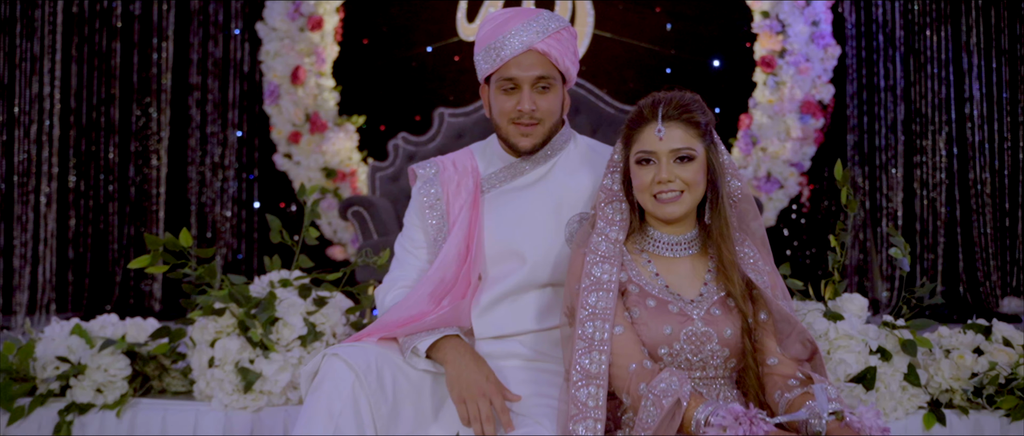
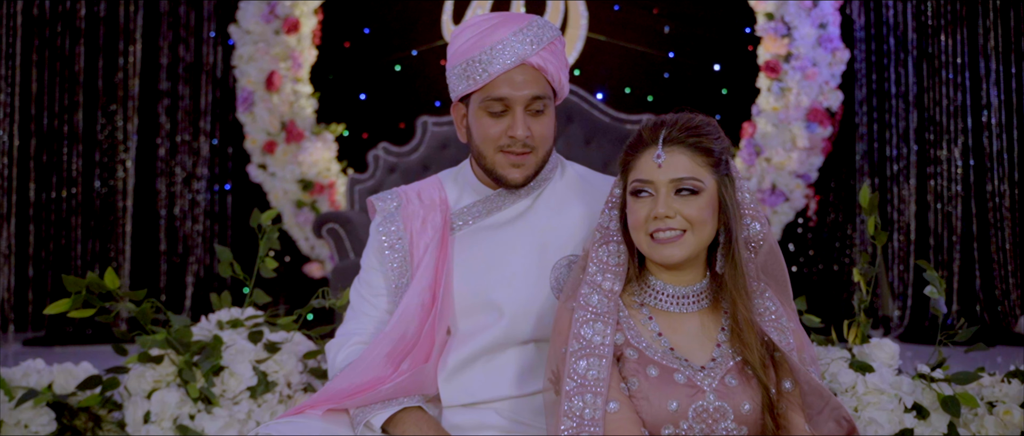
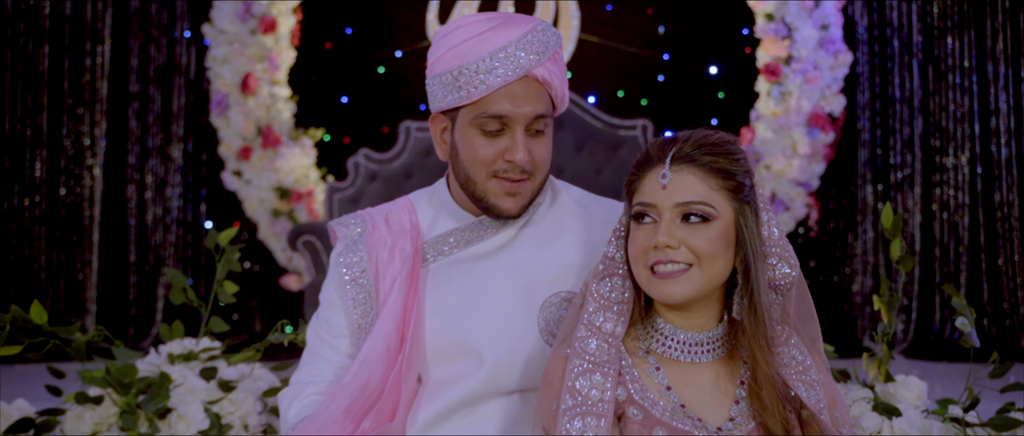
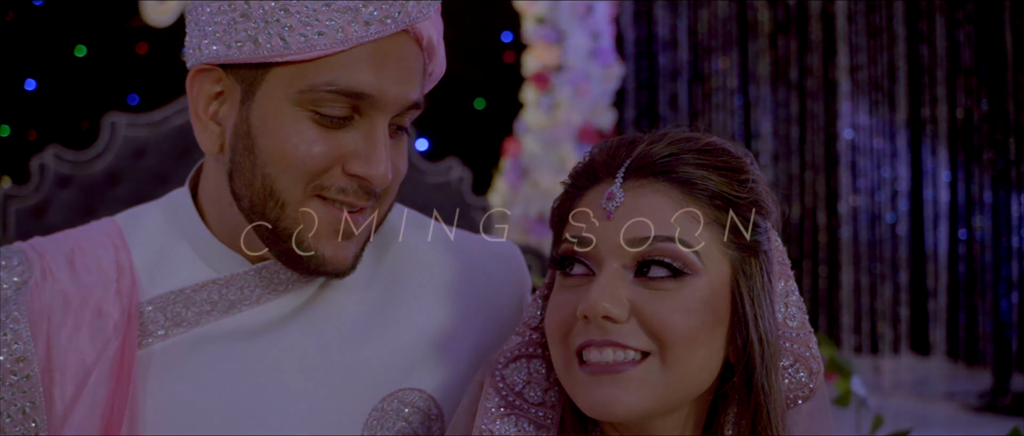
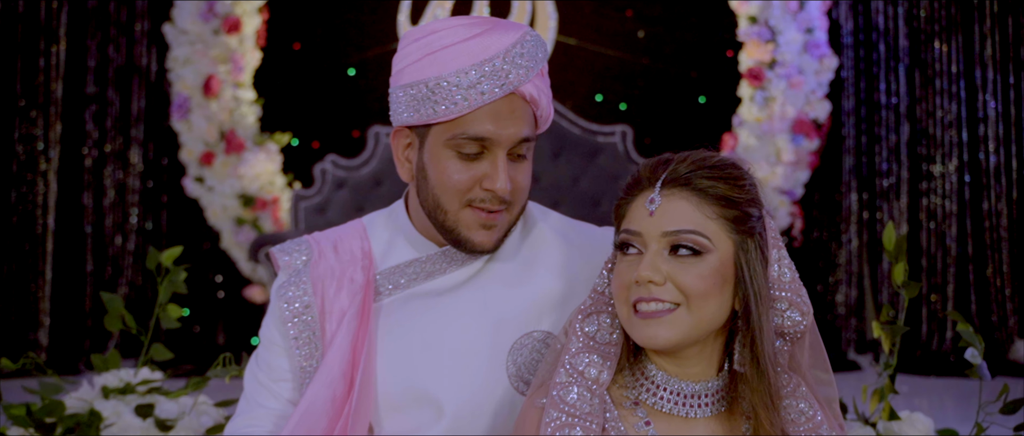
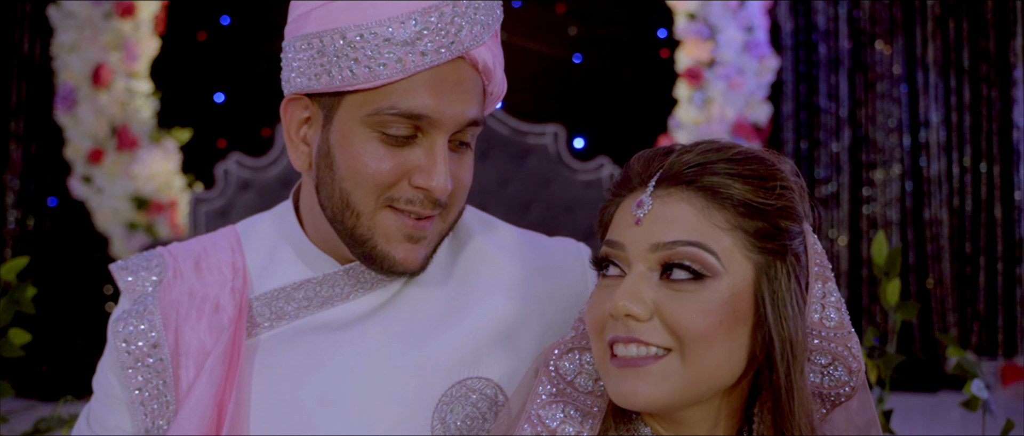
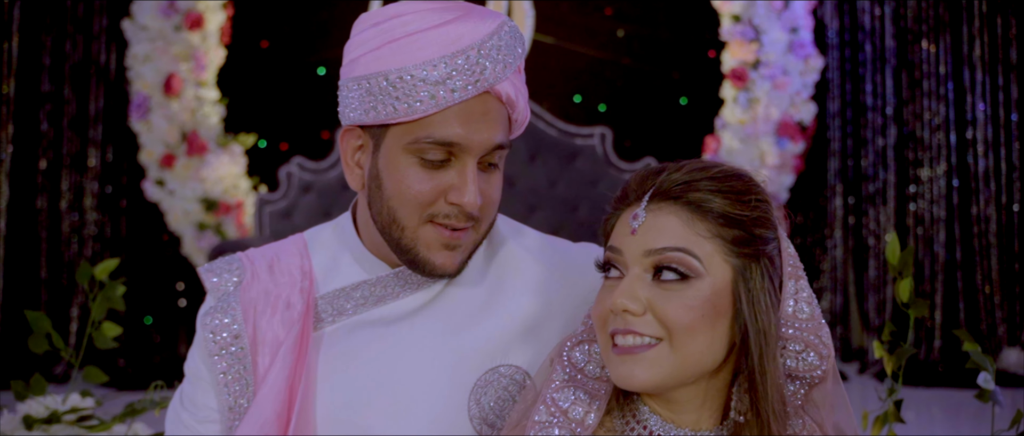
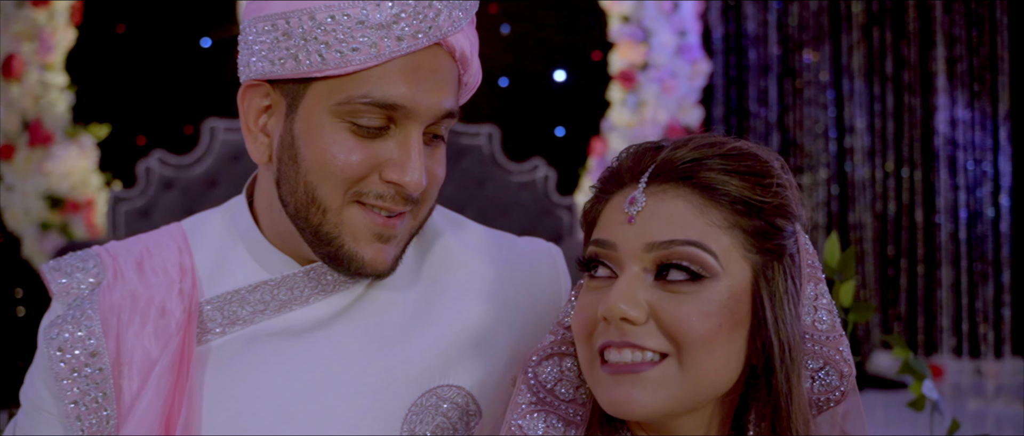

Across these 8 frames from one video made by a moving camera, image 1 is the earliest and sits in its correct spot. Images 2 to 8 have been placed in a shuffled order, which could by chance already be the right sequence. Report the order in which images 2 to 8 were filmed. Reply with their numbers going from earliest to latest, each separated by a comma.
2, 3, 5, 7, 6, 8, 4
